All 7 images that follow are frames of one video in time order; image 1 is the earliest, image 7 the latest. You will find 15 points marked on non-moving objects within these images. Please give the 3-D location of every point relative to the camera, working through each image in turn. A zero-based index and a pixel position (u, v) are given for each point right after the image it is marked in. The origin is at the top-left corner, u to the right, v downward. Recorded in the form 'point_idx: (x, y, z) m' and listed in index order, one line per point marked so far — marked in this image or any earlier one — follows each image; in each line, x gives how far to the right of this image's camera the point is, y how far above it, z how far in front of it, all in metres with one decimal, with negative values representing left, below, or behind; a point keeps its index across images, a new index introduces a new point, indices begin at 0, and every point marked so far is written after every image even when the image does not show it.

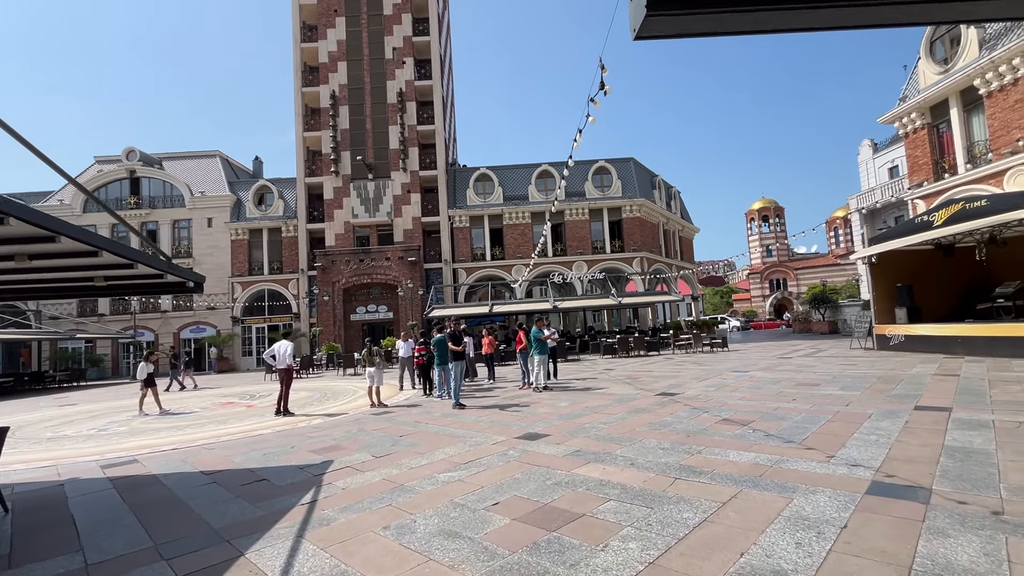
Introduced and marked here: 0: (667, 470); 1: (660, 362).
0: (+1.5, -1.7, +4.5) m
1: (+4.6, -2.3, +14.8) m
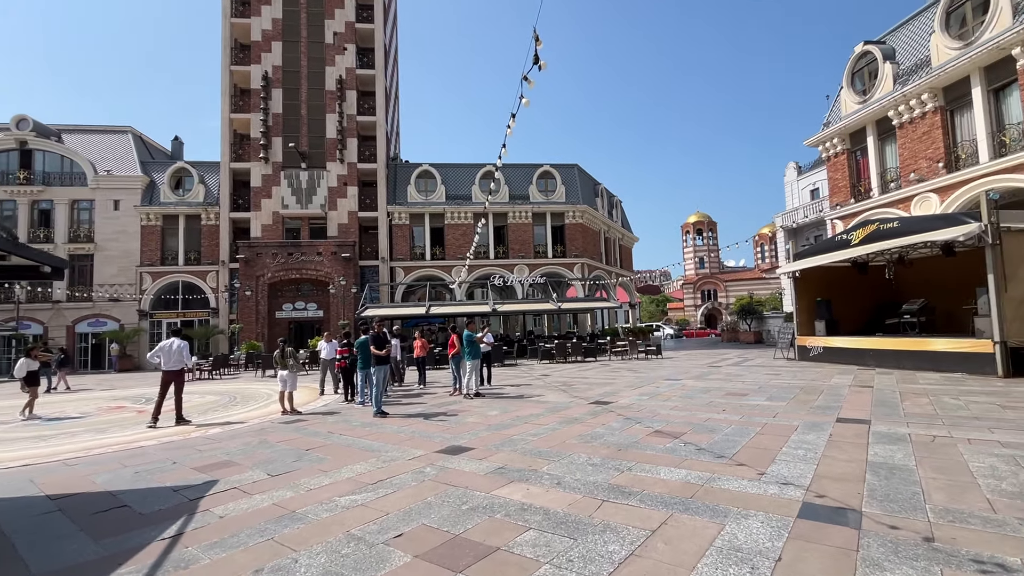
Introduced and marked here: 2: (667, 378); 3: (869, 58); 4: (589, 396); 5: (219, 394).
0: (+0.7, -1.8, +4.1) m
1: (+2.6, -2.5, +14.7) m
2: (+3.8, -2.2, +11.6) m
3: (+12.8, +8.3, +17.2) m
4: (+1.5, -2.1, +9.3) m
5: (-7.5, -2.7, +12.2) m
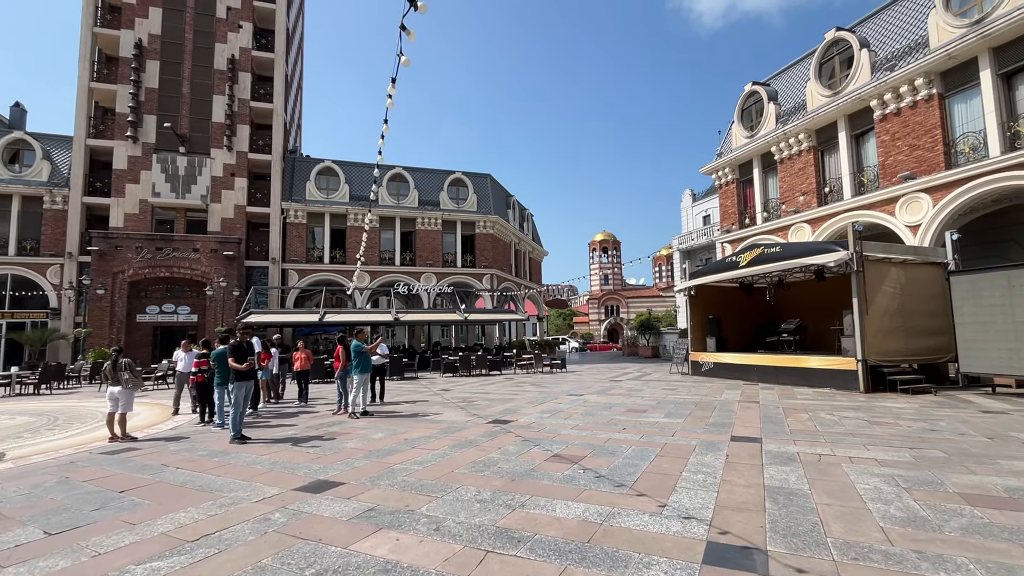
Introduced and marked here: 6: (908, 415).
0: (-0.2, -1.8, +3.5) m
1: (-0.4, -2.8, +14.2) m
2: (+1.4, -2.5, +11.3) m
3: (+9.6, +7.5, +18.8) m
4: (-0.4, -2.3, +8.6) m
5: (-9.9, -2.6, +9.9) m
6: (+6.5, -2.1, +7.8) m
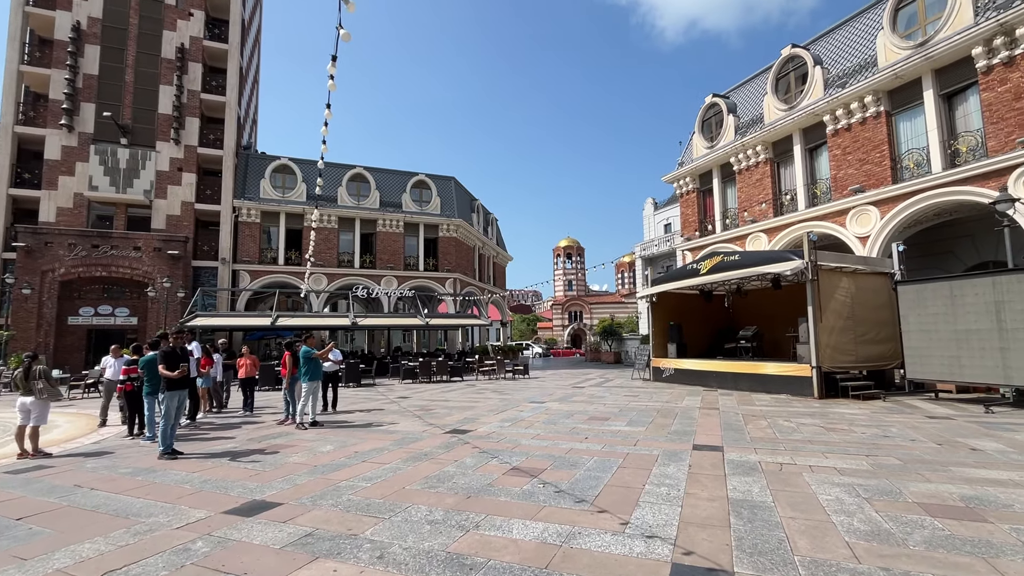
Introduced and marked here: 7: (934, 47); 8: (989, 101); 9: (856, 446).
0: (-0.6, -1.8, +3.1) m
1: (-1.5, -2.9, +13.8) m
2: (+0.4, -2.6, +11.1) m
3: (+8.2, +7.2, +19.2) m
4: (-1.1, -2.4, +8.3) m
5: (-10.6, -2.6, +8.8) m
6: (+5.8, -2.2, +8.0) m
7: (+10.6, +6.1, +12.0) m
8: (+11.3, +4.4, +11.3) m
9: (+4.4, -2.0, +6.2) m
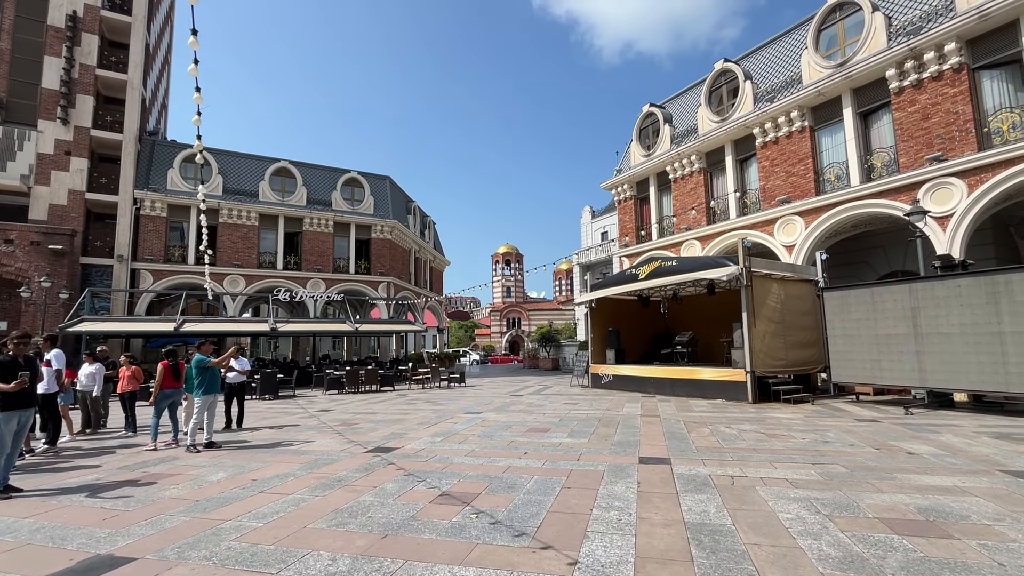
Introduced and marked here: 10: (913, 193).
0: (-1.0, -1.8, +2.3) m
1: (-3.3, -3.0, +12.8) m
2: (-1.0, -2.7, +10.3) m
3: (+5.8, +6.9, +19.6) m
4: (-2.2, -2.4, +7.3) m
5: (-11.7, -2.5, +6.7) m
6: (+4.7, -2.3, +7.9) m
7: (+9.1, +5.9, +12.7) m
8: (+9.8, +4.2, +12.0) m
9: (+3.6, -2.1, +6.0) m
10: (+9.8, +2.3, +11.7) m
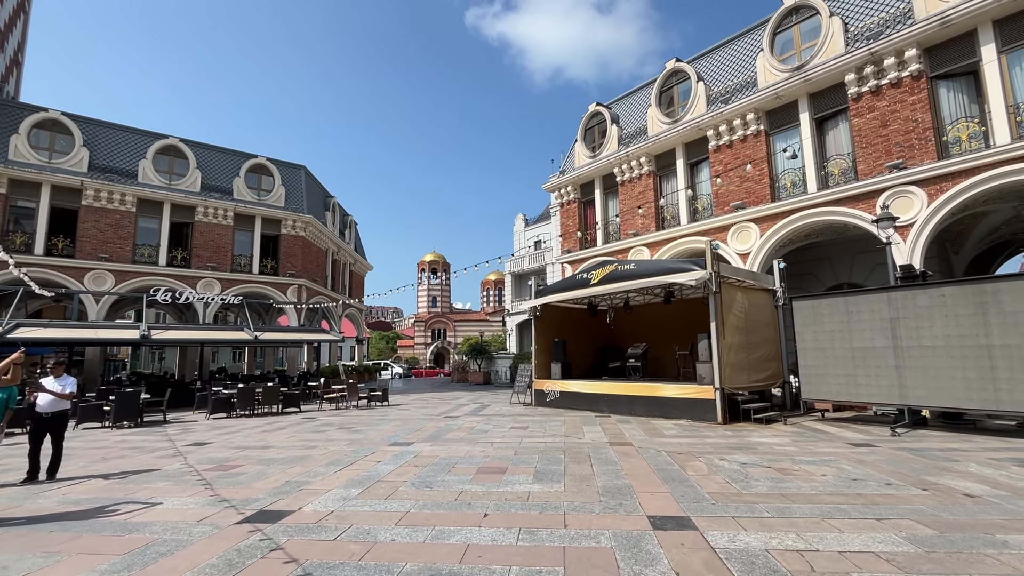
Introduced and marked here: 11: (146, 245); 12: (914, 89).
0: (-0.7, -1.5, +0.3) m
1: (-4.7, -3.0, +10.2) m
2: (-2.0, -2.6, +8.1) m
3: (+3.4, +6.6, +18.6) m
4: (-2.8, -2.2, +5.0) m
5: (-12.0, -2.1, +2.8) m
6: (+4.0, -2.3, +6.7) m
7: (+7.7, +5.6, +12.3) m
8: (+8.5, +4.0, +11.7) m
9: (+3.2, -2.1, +4.6) m
10: (+8.5, +2.1, +11.3) m
11: (-15.0, +1.7, +19.5) m
12: (+9.1, +4.5, +10.8) m
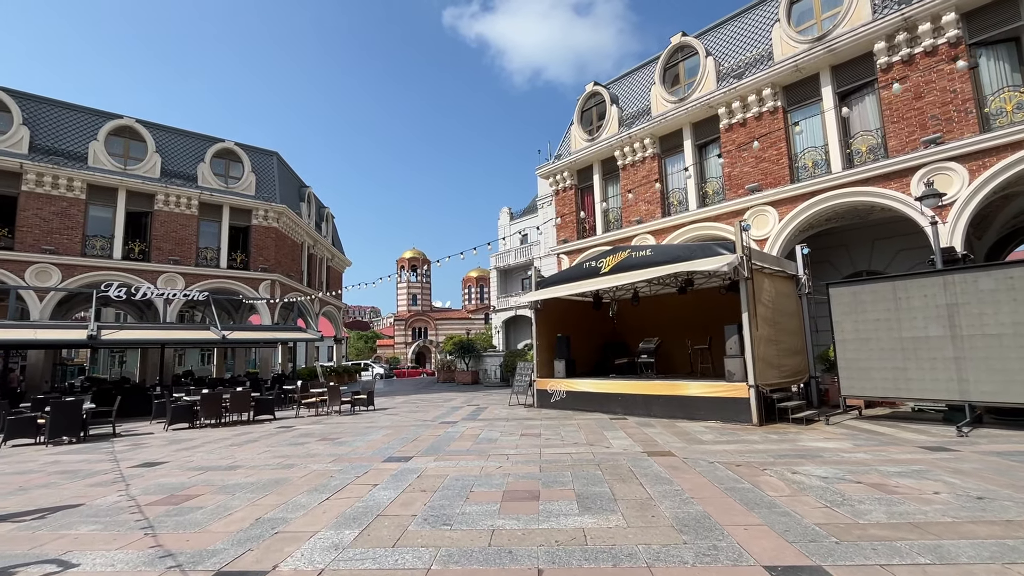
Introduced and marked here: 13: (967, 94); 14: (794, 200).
0: (-0.1, -1.3, -1.0) m
1: (-4.5, -2.8, +8.7) m
2: (-1.8, -2.4, +6.8) m
3: (+3.1, +6.9, +17.5) m
4: (-2.4, -2.0, +3.7) m
5: (-11.5, -1.9, +1.1) m
6: (+4.3, -2.1, +5.6) m
7: (+7.7, +5.9, +11.4) m
8: (+8.5, +4.3, +10.8) m
9: (+3.6, -1.8, +3.5) m
10: (+8.6, +2.4, +10.4) m
11: (-15.3, +1.9, +17.6) m
12: (+9.2, +4.8, +10.0) m
13: (+9.3, +4.0, +9.8) m
14: (+7.1, +2.2, +11.9) m
